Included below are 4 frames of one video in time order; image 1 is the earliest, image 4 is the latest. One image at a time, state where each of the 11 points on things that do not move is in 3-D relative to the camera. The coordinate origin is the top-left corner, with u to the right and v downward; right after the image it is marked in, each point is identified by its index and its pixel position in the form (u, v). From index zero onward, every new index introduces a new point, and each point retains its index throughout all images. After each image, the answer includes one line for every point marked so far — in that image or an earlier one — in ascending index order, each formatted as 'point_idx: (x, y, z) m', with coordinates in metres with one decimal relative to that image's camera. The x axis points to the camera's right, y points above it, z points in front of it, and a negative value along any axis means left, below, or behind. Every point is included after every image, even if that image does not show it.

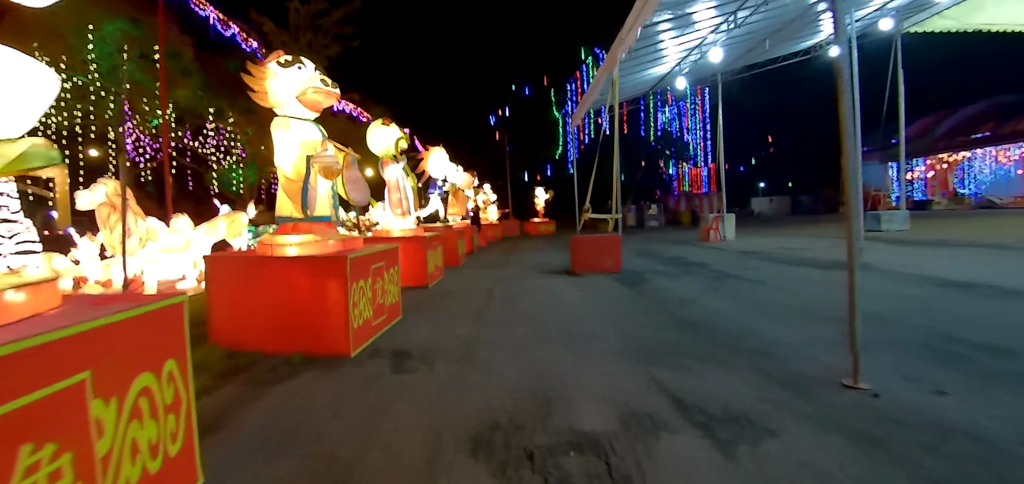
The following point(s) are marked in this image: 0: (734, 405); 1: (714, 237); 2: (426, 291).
0: (+1.5, -1.1, +2.9) m
1: (+7.1, +0.2, +15.7) m
2: (-1.5, -0.8, +7.6) m
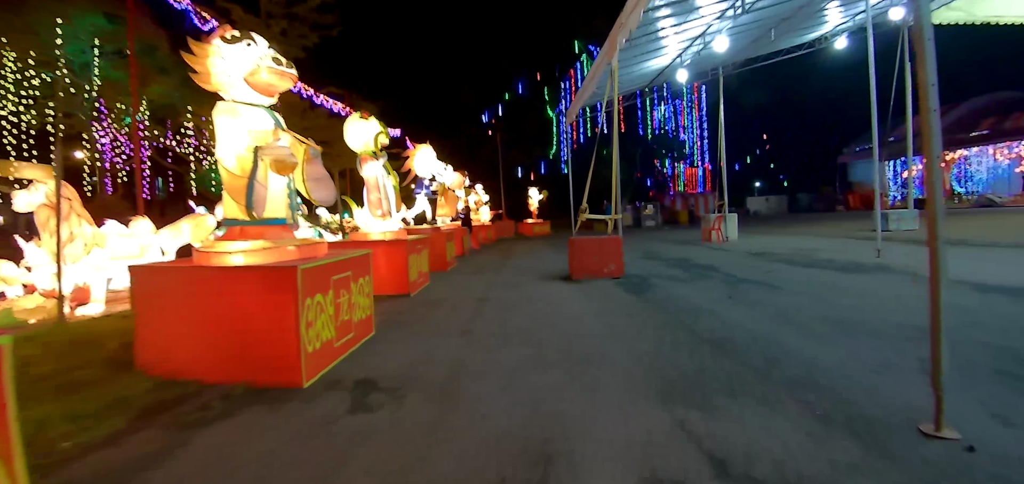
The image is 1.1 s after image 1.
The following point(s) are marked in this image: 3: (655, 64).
0: (+1.4, -1.1, +2.2) m
1: (+6.9, +0.2, +15.0) m
2: (-1.6, -0.9, +6.9) m
3: (+3.9, +4.8, +12.1) m
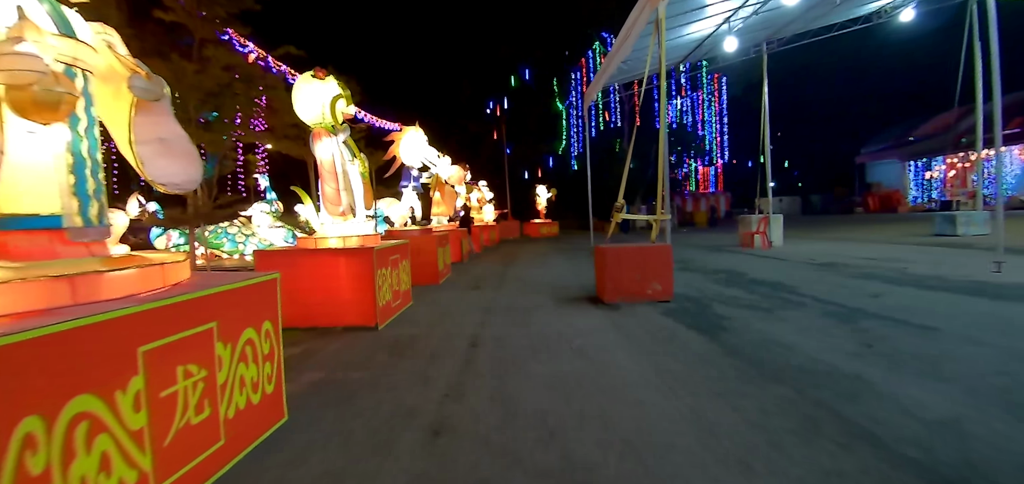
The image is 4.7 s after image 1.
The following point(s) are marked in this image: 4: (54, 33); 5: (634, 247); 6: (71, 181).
0: (+1.5, -1.2, 0.0) m
1: (+7.1, 0.0, +12.8) m
2: (-1.5, -1.0, +4.7) m
3: (+4.1, +4.7, +9.8) m
4: (-2.1, +0.9, +2.0) m
5: (+1.6, -0.1, +5.8) m
6: (-2.1, +0.3, +2.1) m
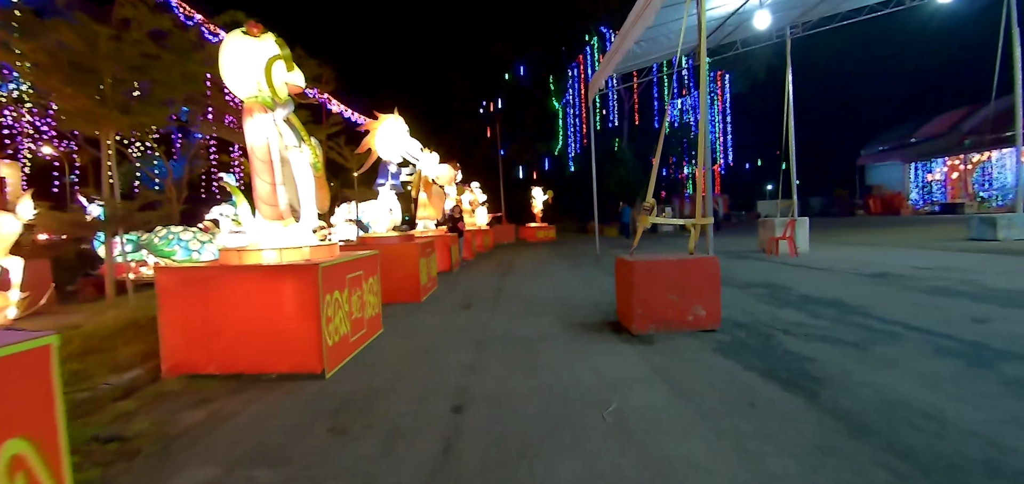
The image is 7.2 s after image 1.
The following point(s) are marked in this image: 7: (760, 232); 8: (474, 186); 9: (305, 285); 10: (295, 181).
0: (+1.5, -1.3, -1.3) m
1: (+7.0, -0.2, +11.5) m
2: (-1.5, -1.1, +3.3) m
3: (+4.0, +4.5, +8.6) m
4: (-2.0, +0.9, +0.7) m
5: (+1.6, -0.2, +4.5) m
6: (-2.0, +0.2, +0.7) m
7: (+6.7, +0.3, +12.1) m
8: (-1.4, +2.2, +17.2) m
9: (-1.7, -0.3, +3.6) m
10: (-2.1, +0.6, +4.4) m
